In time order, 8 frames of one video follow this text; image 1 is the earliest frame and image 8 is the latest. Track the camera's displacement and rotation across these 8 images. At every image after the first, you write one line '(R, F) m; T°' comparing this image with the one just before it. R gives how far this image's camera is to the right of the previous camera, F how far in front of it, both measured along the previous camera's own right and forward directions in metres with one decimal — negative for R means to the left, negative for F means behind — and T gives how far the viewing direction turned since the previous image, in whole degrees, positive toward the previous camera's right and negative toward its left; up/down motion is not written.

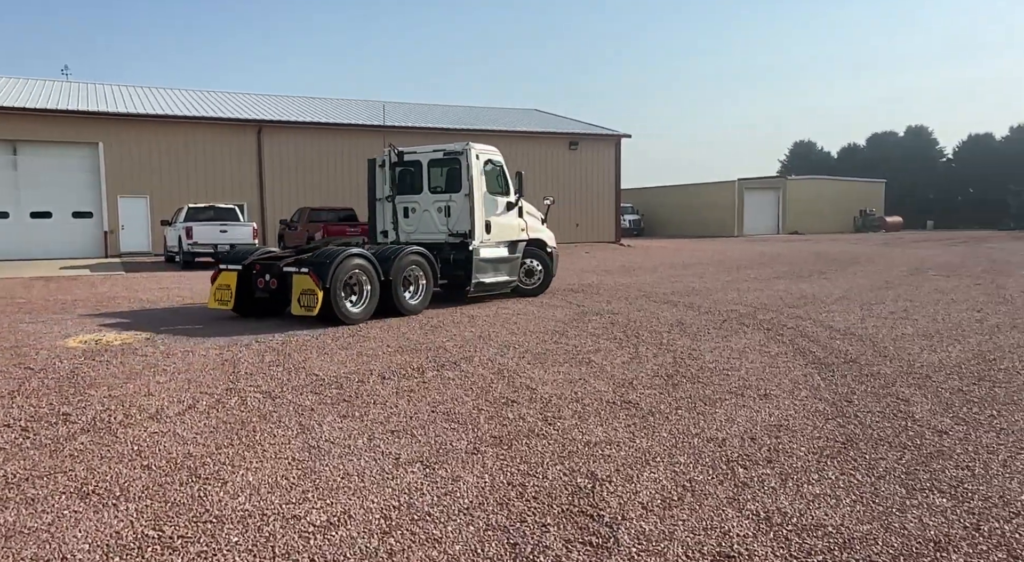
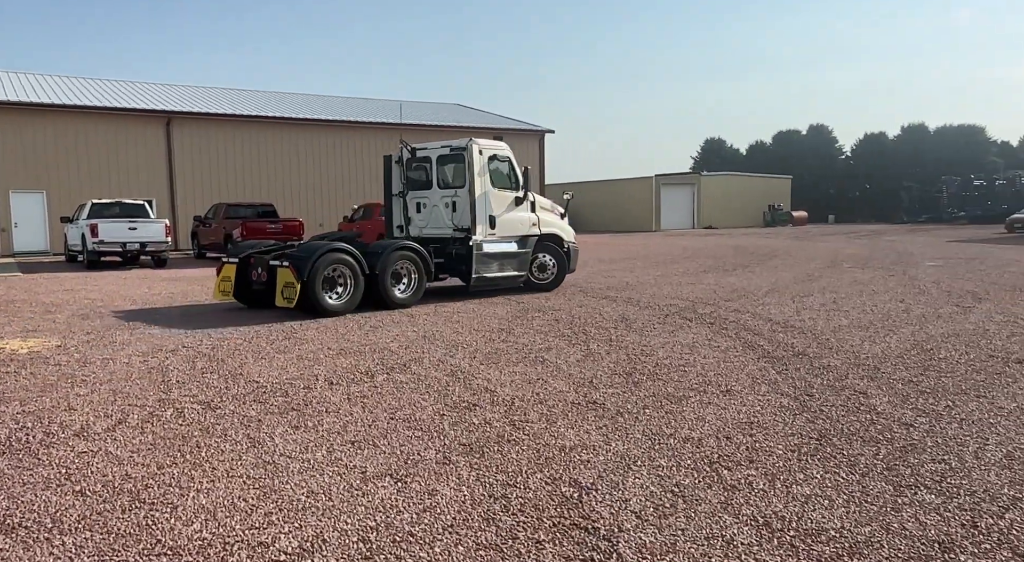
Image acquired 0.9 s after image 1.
(-0.3, +0.2) m; +6°
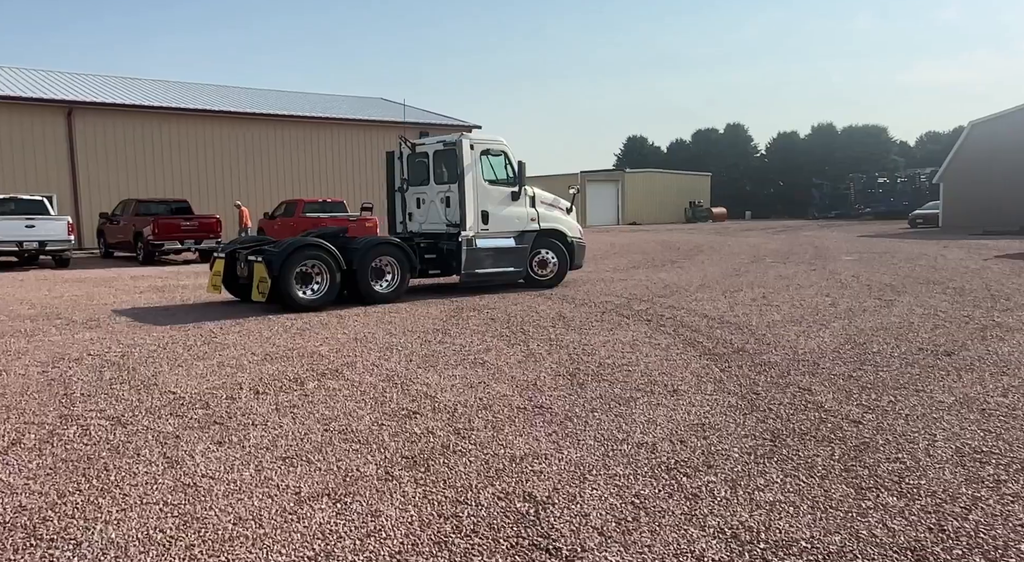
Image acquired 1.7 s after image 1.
(-0.1, +0.3) m; +6°
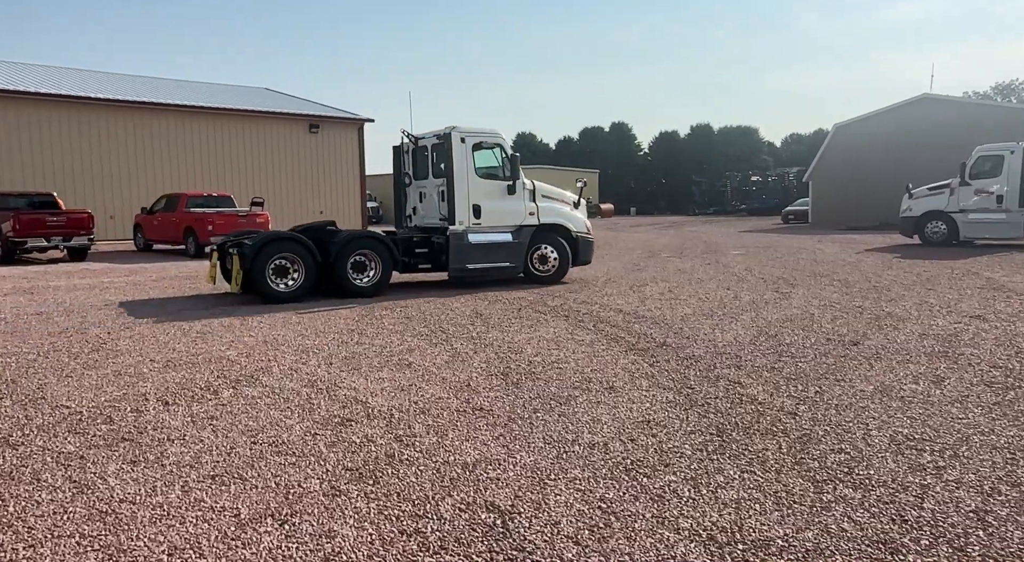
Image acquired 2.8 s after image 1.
(-0.3, +0.2) m; +8°
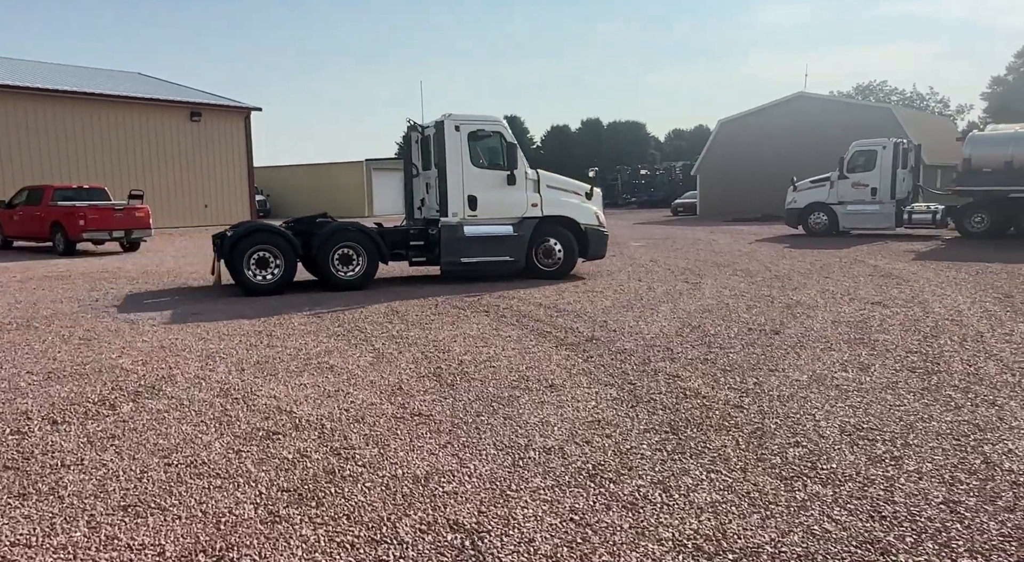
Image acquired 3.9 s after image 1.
(-0.3, +0.3) m; +8°
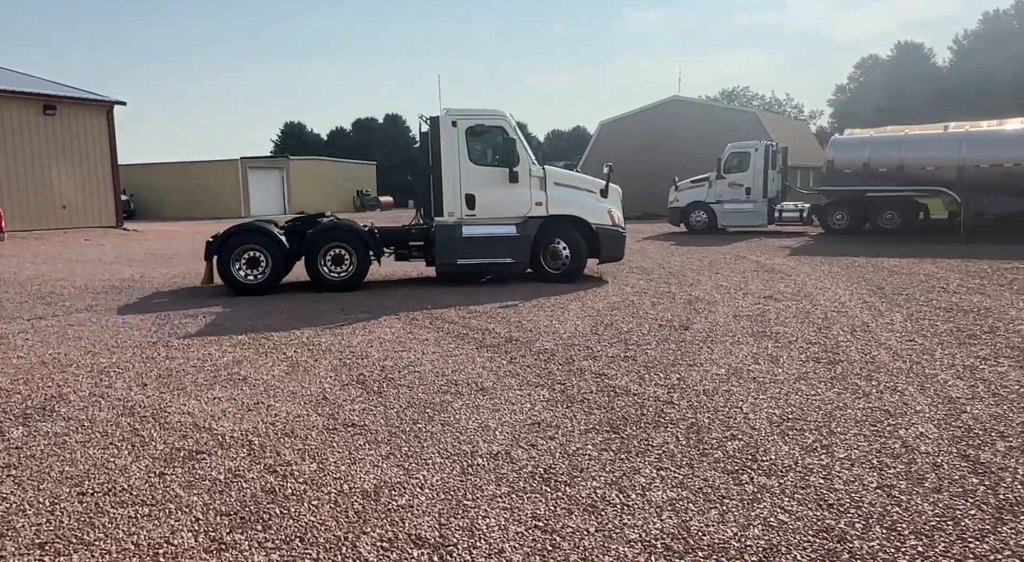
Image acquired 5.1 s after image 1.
(-0.3, +0.1) m; +9°
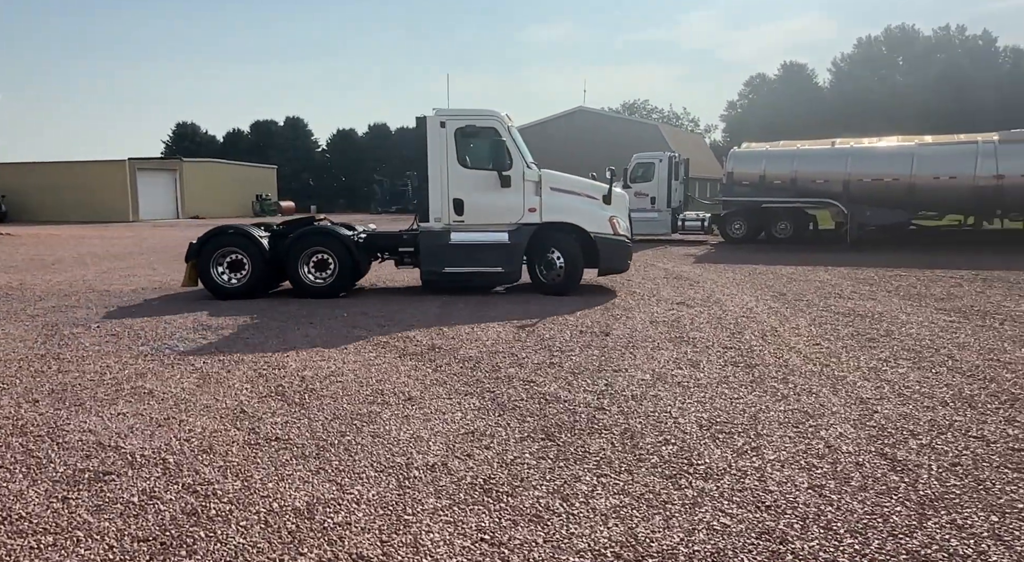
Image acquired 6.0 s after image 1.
(-0.2, +0.1) m; +7°
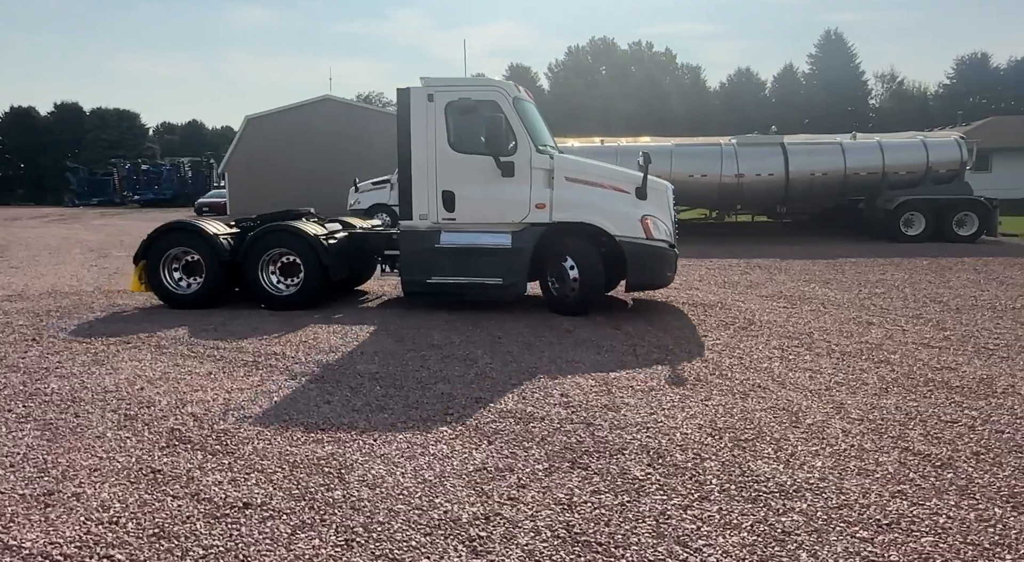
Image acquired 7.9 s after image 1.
(-1.3, +0.9) m; +20°
